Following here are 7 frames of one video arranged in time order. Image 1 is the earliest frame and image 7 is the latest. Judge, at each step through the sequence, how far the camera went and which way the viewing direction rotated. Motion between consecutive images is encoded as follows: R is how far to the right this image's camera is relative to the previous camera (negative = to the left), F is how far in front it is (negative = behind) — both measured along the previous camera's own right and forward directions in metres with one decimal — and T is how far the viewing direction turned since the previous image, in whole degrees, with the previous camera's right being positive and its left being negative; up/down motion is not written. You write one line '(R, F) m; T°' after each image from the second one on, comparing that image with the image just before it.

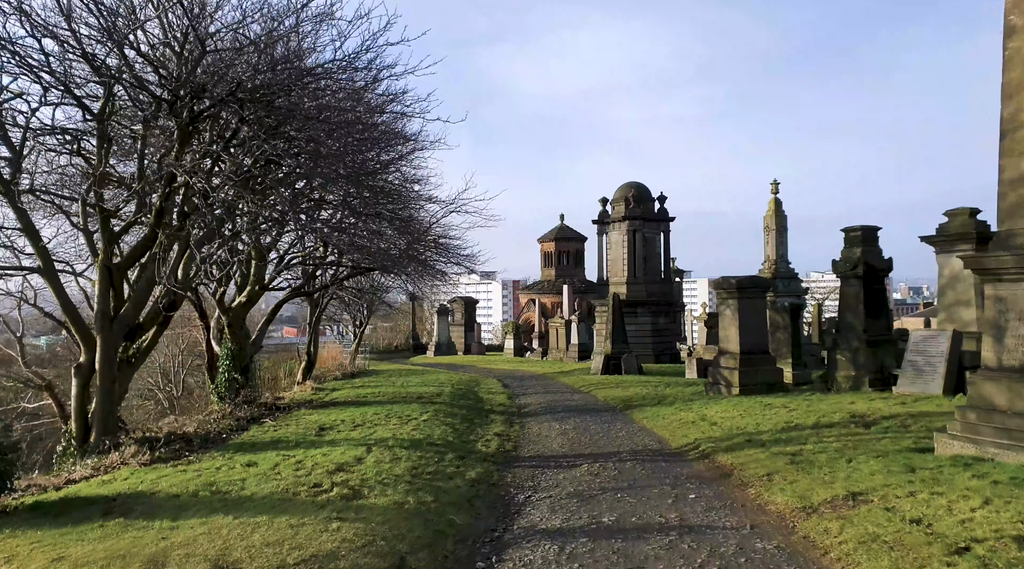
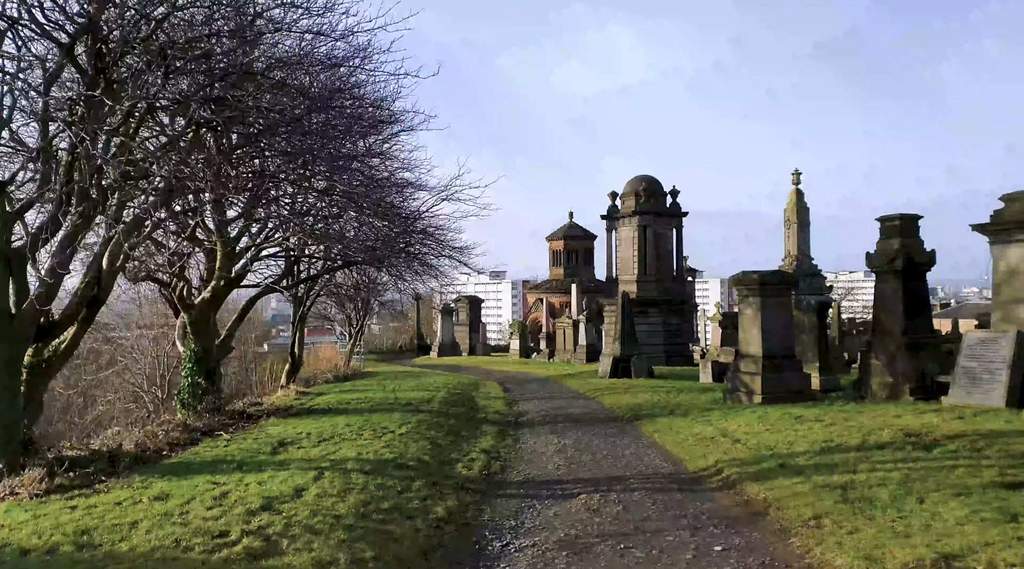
(+0.2, +1.6) m; -1°
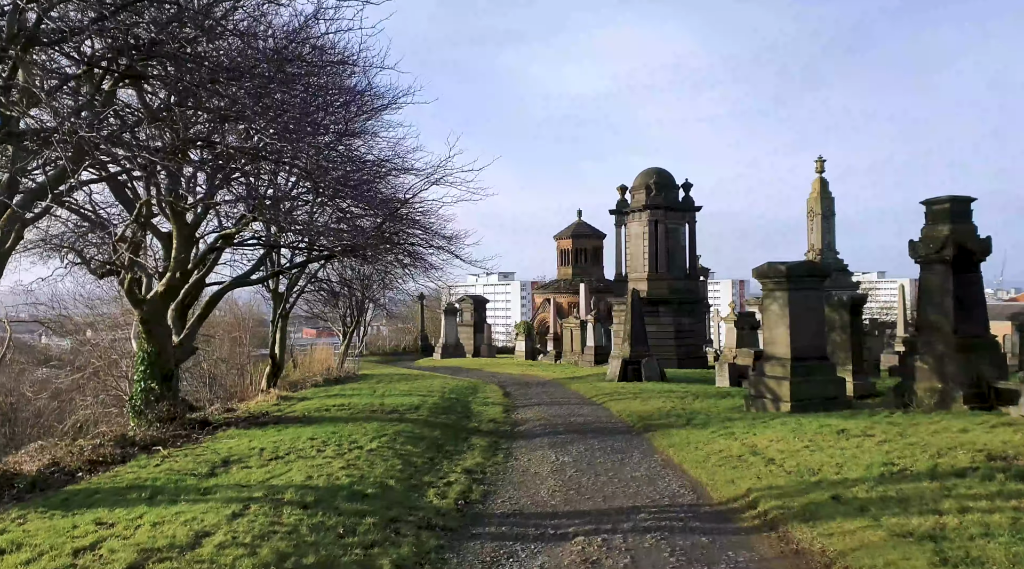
(+0.2, +1.6) m; -1°
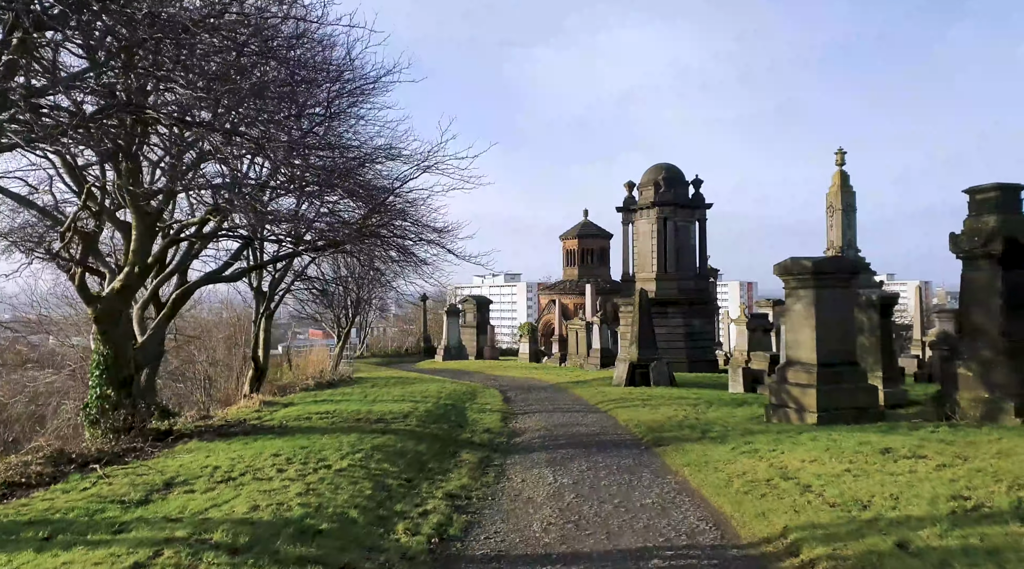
(+0.1, +1.2) m; 0°
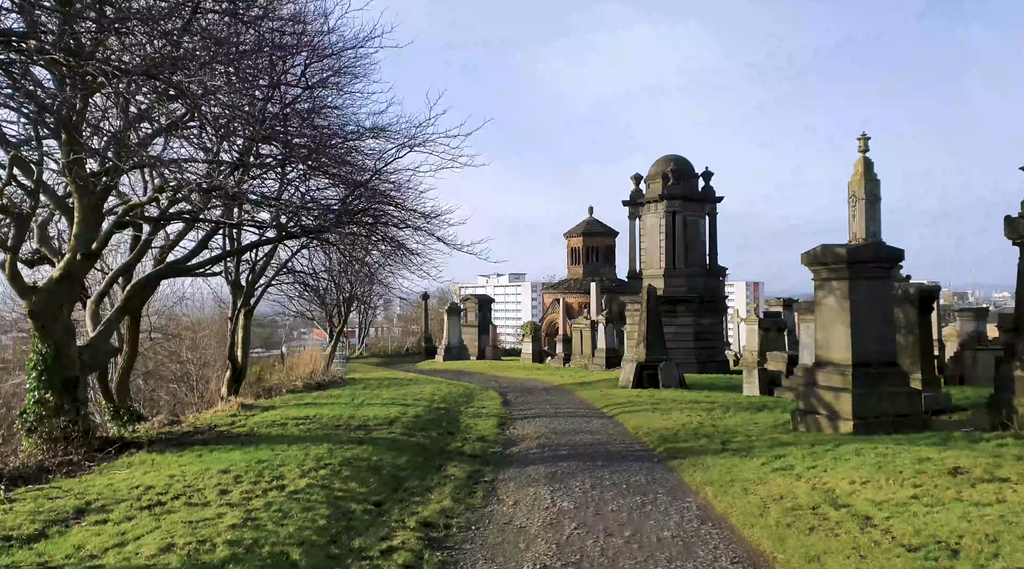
(+0.1, +1.3) m; 0°
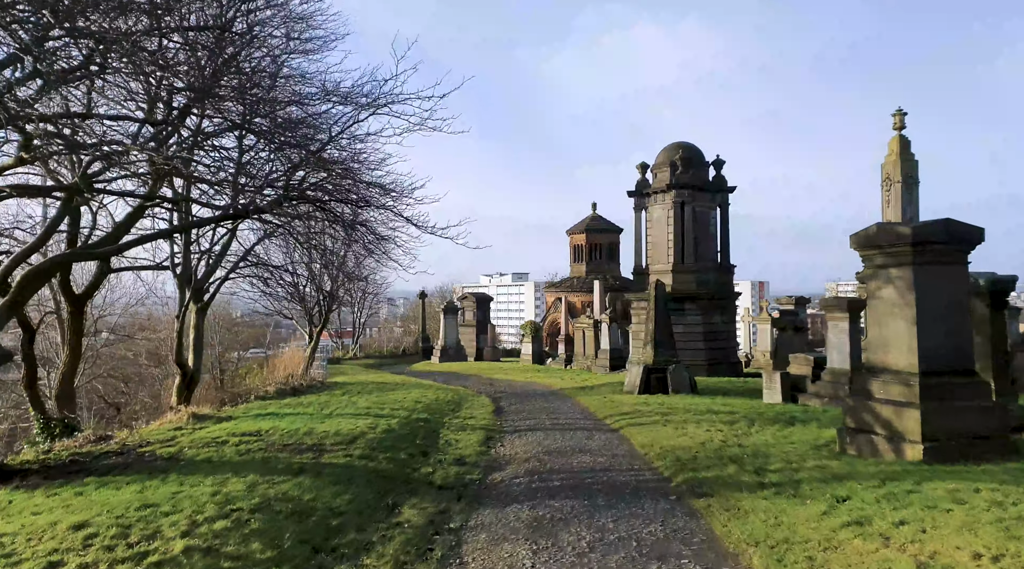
(+0.2, +2.0) m; 0°
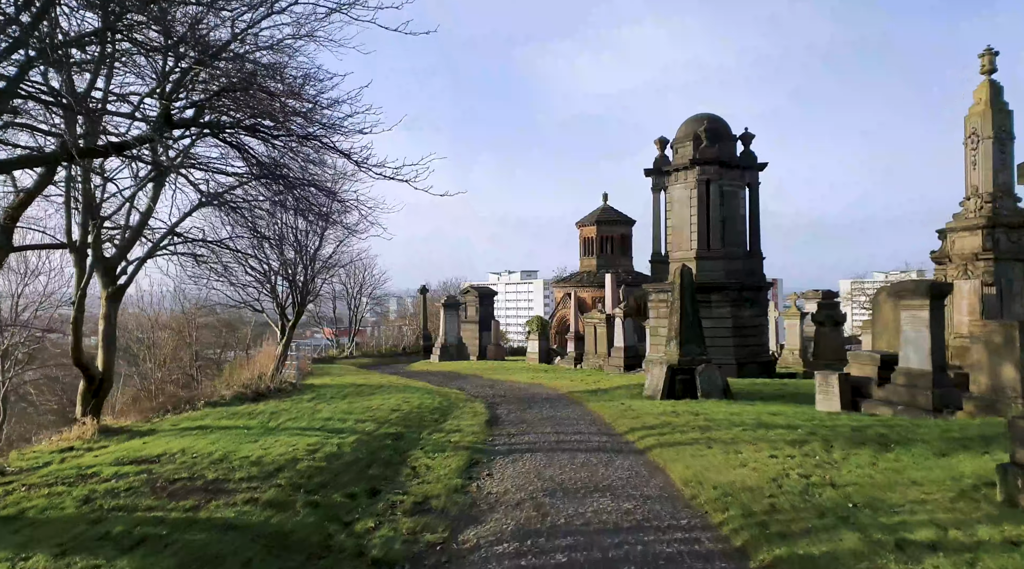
(+0.2, +3.0) m; -1°
